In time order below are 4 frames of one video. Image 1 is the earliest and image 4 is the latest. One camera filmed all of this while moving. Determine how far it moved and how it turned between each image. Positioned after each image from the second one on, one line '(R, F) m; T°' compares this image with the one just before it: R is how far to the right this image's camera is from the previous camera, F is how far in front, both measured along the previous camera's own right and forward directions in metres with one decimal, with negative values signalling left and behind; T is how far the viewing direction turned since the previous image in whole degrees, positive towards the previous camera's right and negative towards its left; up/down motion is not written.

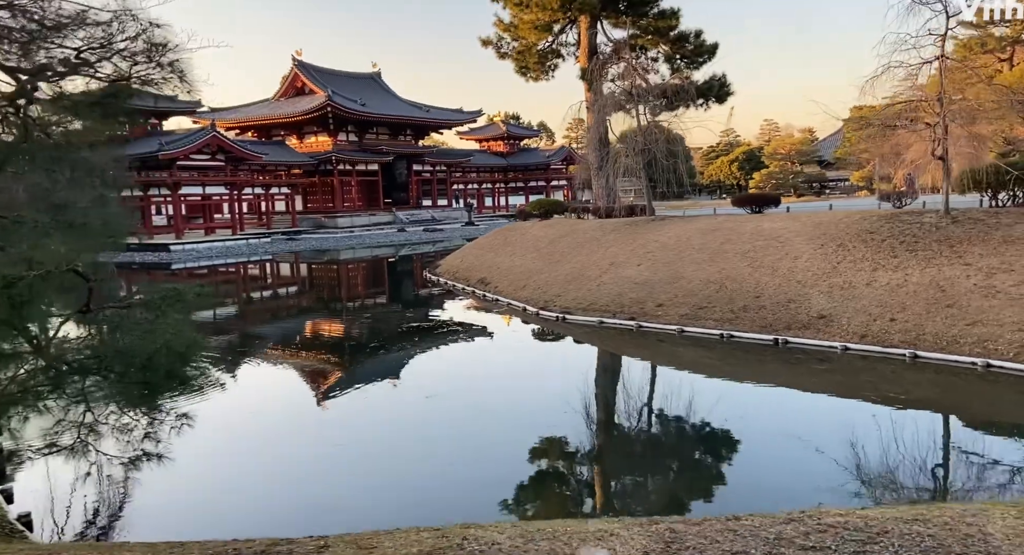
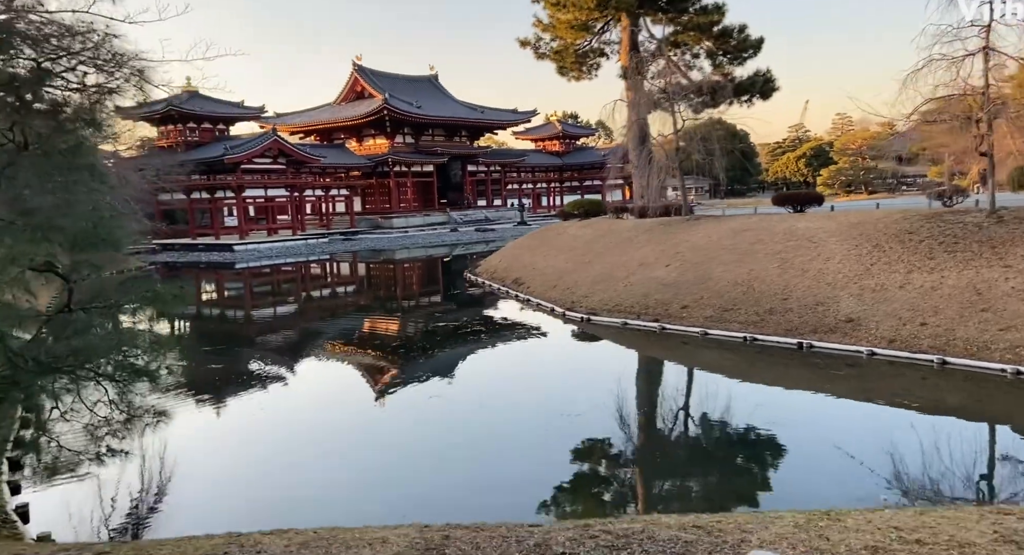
(+0.6, 0.0) m; -5°
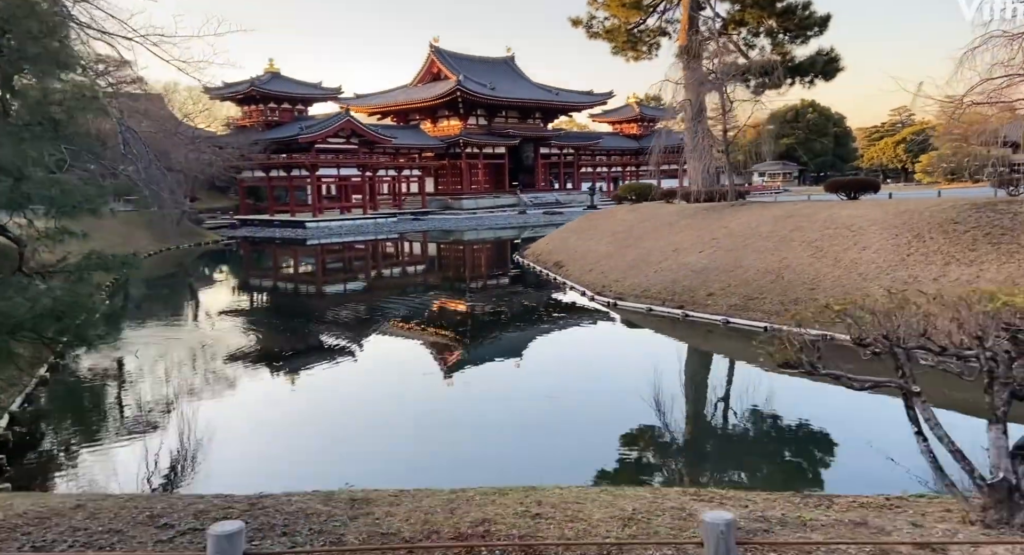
(+0.8, 0.0) m; -7°
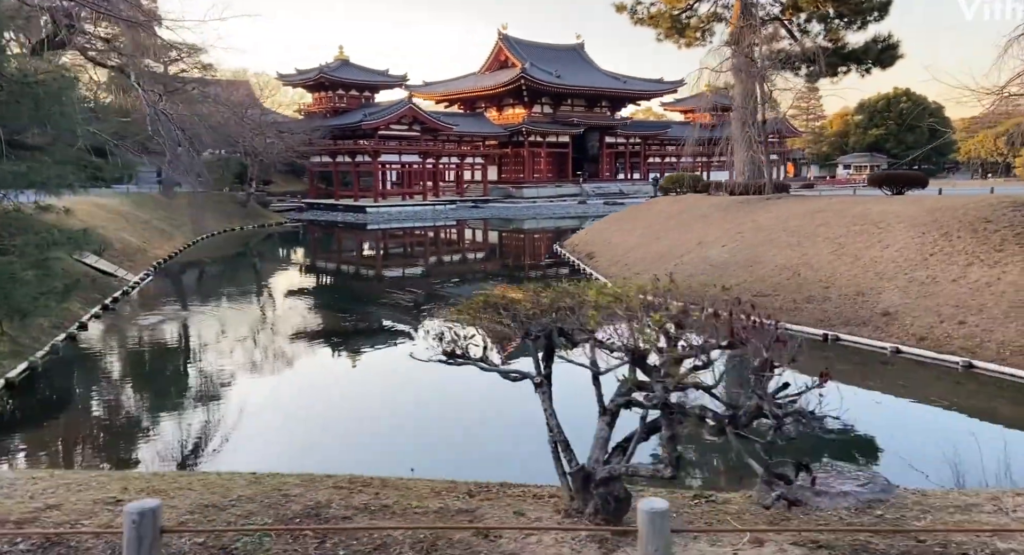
(+0.9, +0.1) m; -6°
